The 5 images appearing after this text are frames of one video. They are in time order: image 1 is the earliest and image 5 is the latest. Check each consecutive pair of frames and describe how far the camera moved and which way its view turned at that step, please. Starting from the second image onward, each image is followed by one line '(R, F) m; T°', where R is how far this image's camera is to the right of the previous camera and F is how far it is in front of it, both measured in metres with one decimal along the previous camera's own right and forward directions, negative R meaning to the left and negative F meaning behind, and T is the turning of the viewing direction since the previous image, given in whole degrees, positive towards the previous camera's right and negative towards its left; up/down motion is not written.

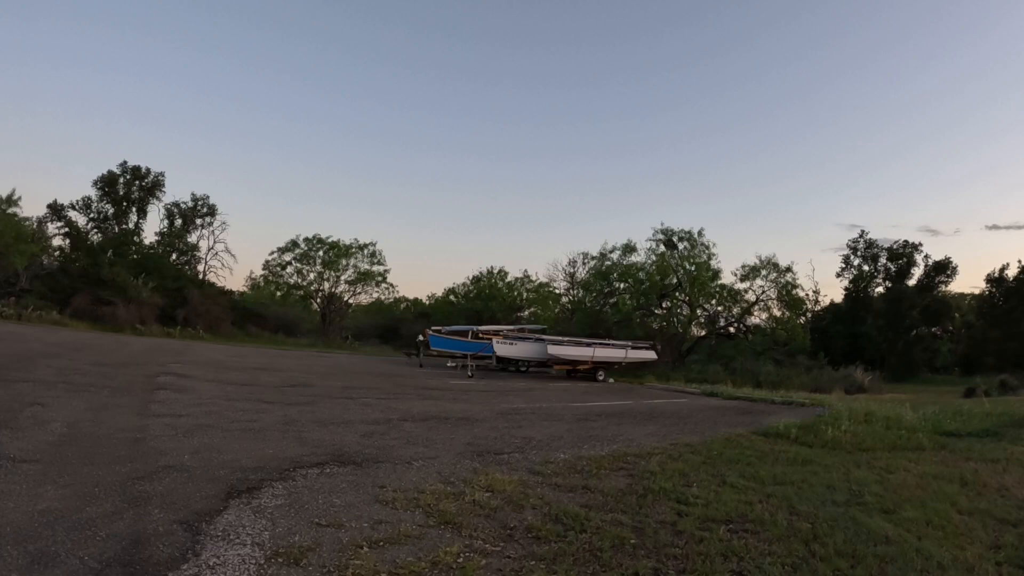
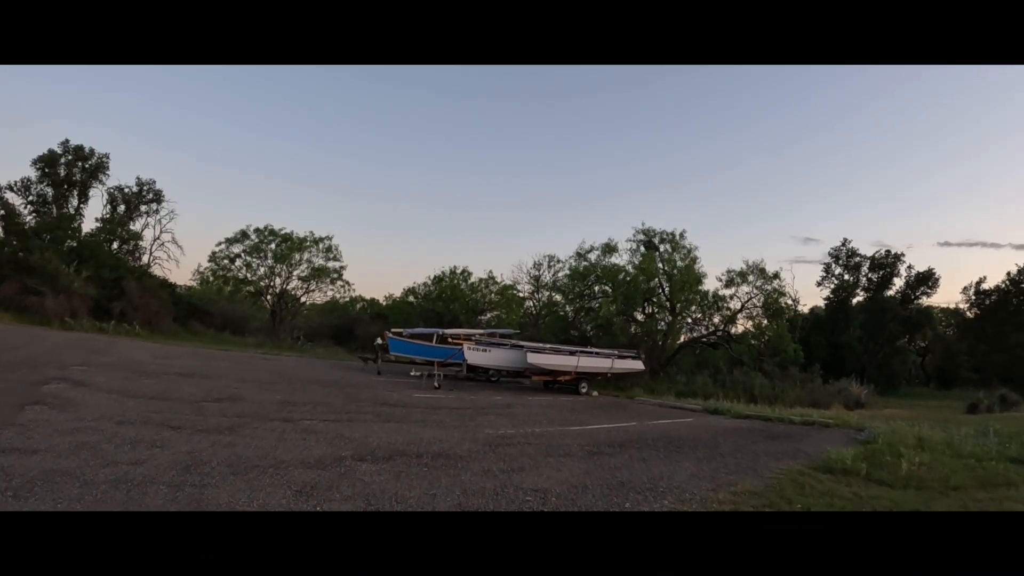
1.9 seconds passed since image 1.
(-0.4, +2.2) m; +4°
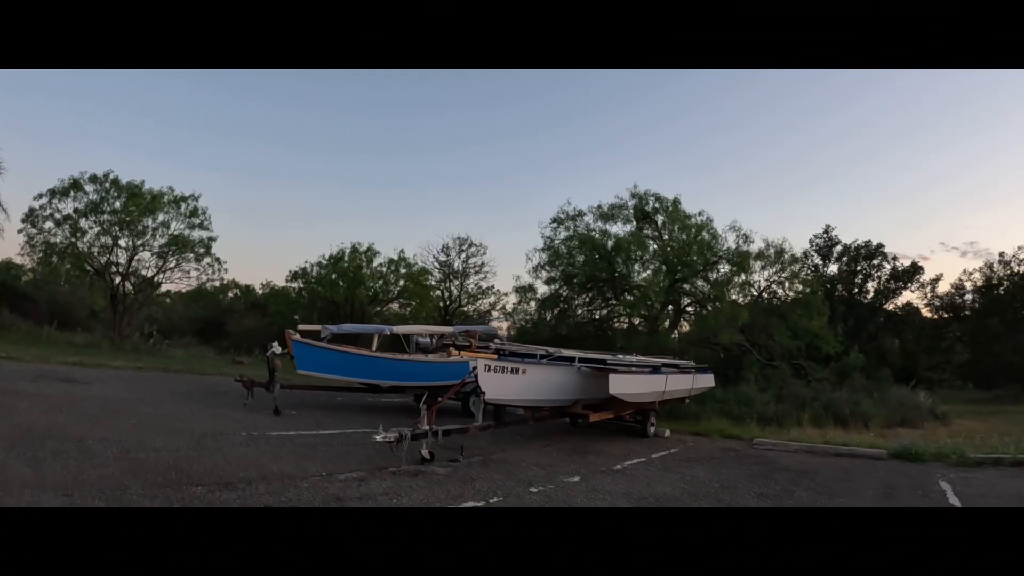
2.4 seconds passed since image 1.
(-1.7, +7.5) m; +9°
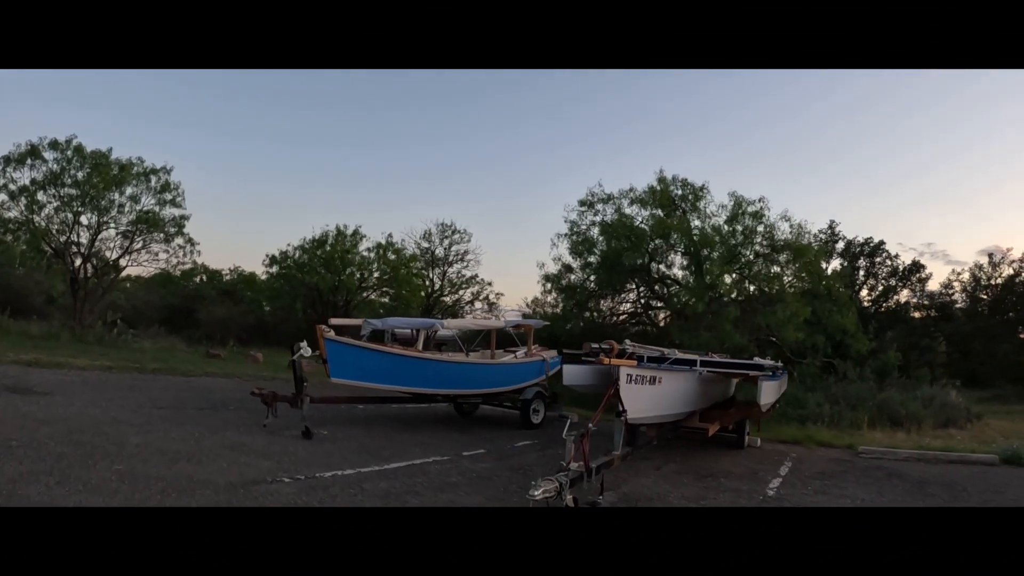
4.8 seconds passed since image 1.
(-1.2, +1.8) m; +3°
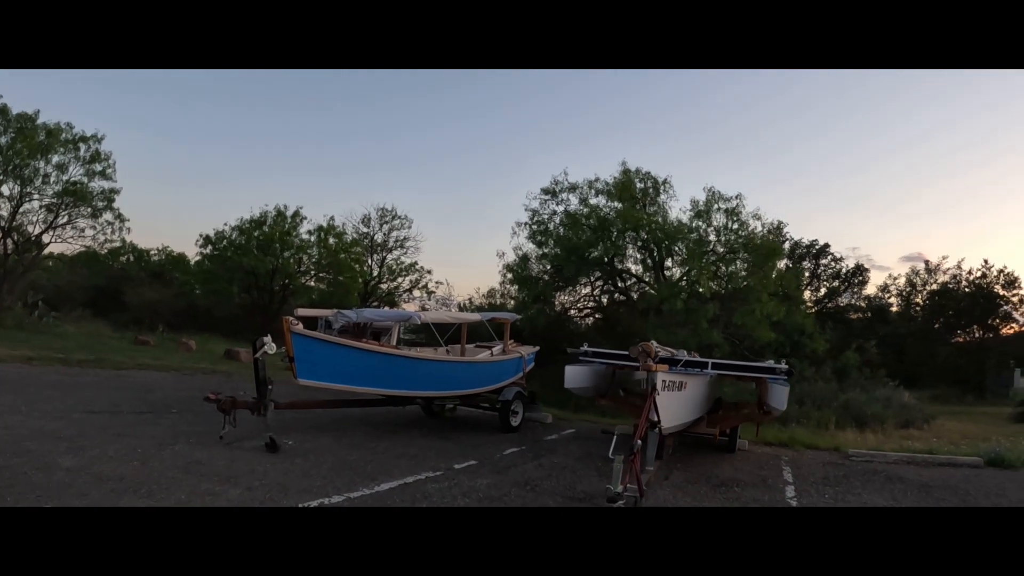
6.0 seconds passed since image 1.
(-0.5, +0.7) m; +5°
